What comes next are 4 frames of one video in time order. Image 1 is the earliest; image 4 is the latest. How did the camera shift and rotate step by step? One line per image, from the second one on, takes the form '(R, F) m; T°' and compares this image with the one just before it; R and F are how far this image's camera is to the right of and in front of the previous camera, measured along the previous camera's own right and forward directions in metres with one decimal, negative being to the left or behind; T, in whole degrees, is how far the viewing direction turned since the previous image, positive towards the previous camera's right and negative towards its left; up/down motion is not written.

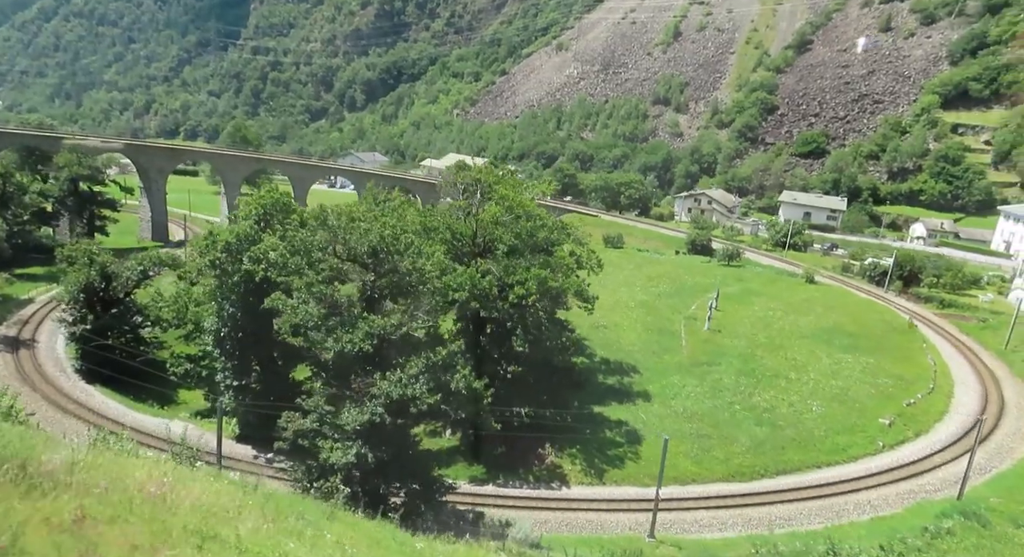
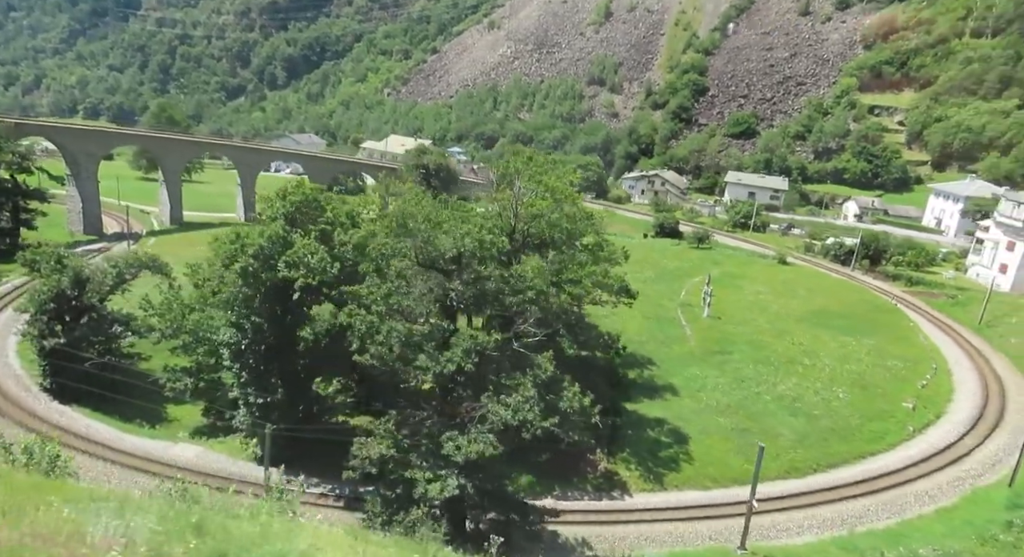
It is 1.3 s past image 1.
(-4.4, +1.9) m; +6°
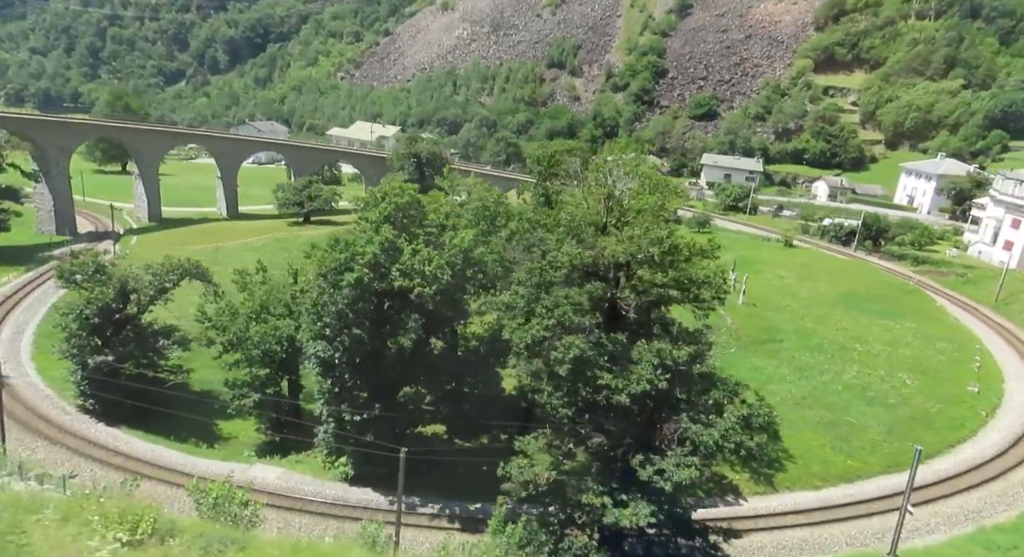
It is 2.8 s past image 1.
(-5.3, +1.4) m; +4°
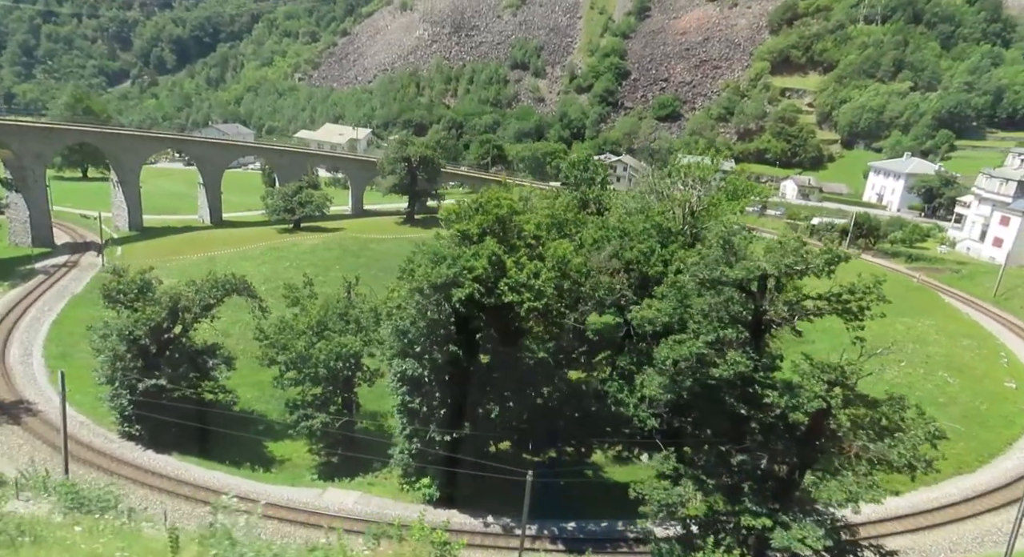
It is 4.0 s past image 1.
(-4.4, +0.7) m; +4°
